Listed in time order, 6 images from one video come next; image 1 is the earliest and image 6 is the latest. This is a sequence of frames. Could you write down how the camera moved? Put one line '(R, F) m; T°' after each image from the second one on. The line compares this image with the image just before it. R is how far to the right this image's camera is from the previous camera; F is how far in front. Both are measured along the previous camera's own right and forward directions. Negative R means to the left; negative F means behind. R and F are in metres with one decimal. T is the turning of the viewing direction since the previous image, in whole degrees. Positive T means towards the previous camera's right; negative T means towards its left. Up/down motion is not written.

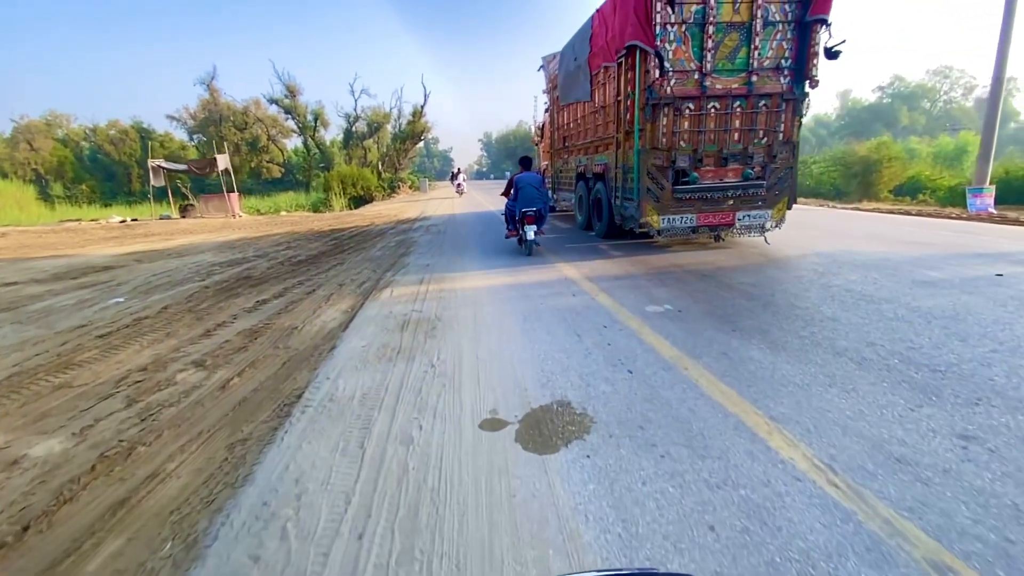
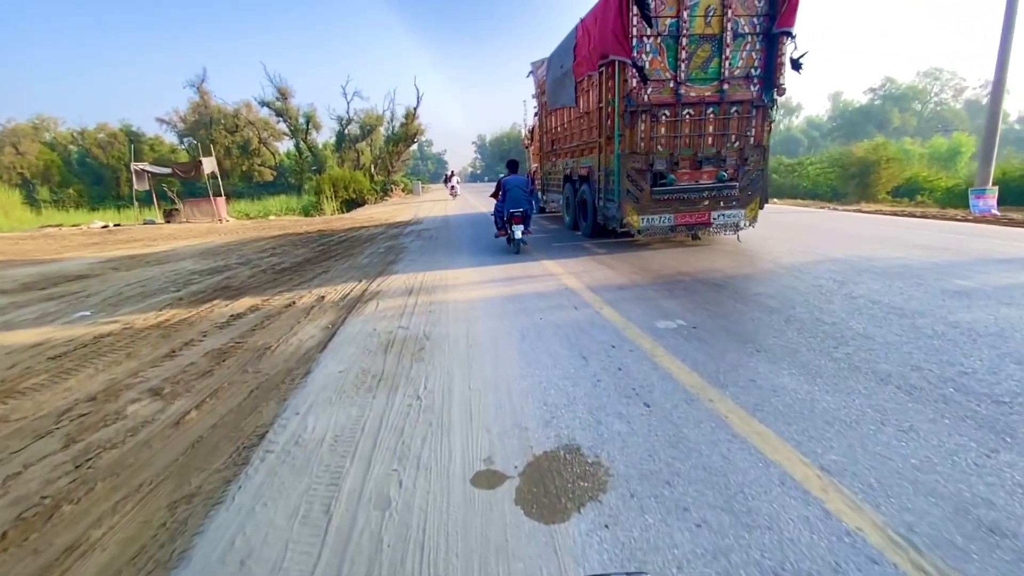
(0.0, +0.5) m; +1°
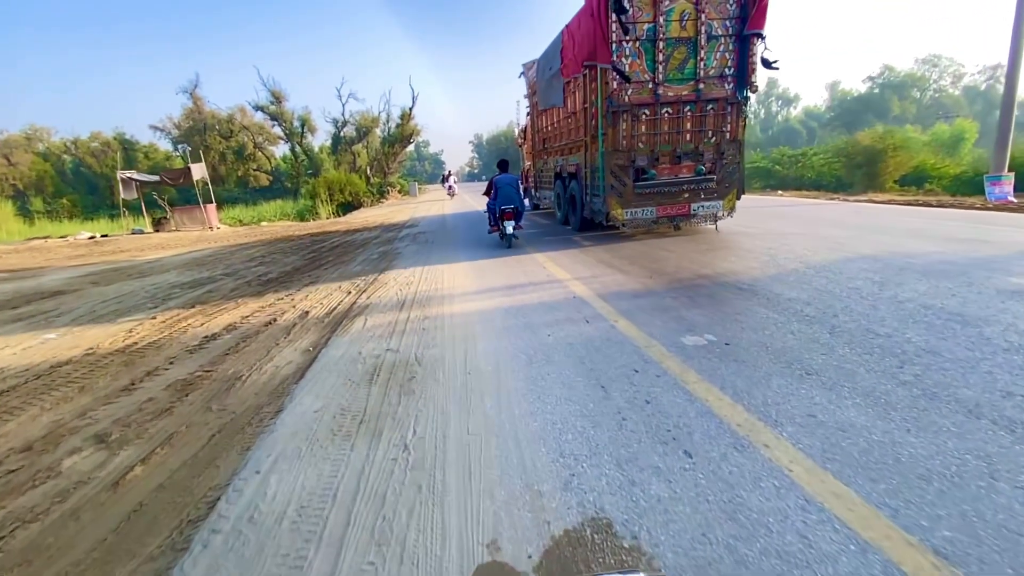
(0.0, +0.6) m; 0°
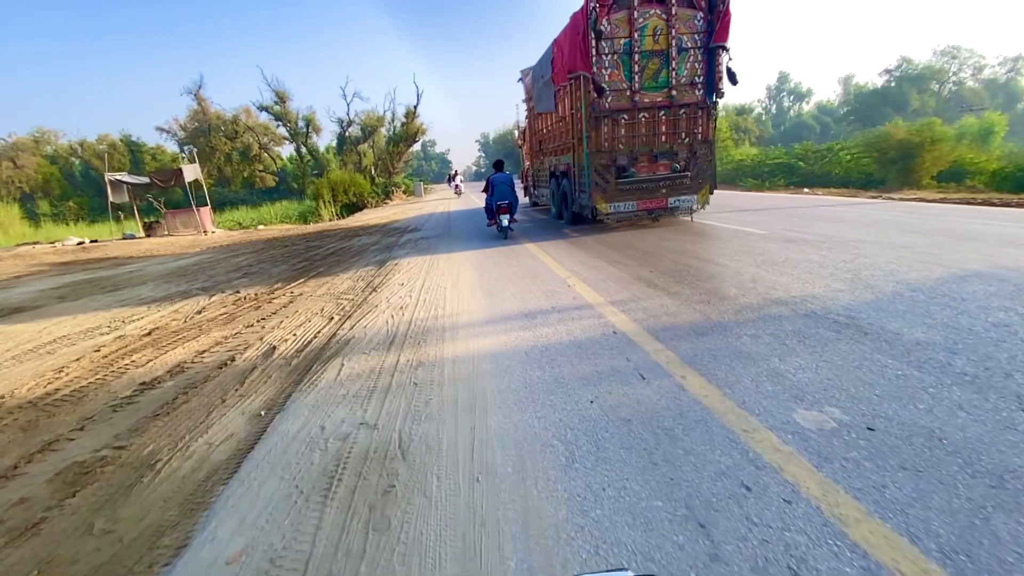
(-0.1, +1.4) m; -1°
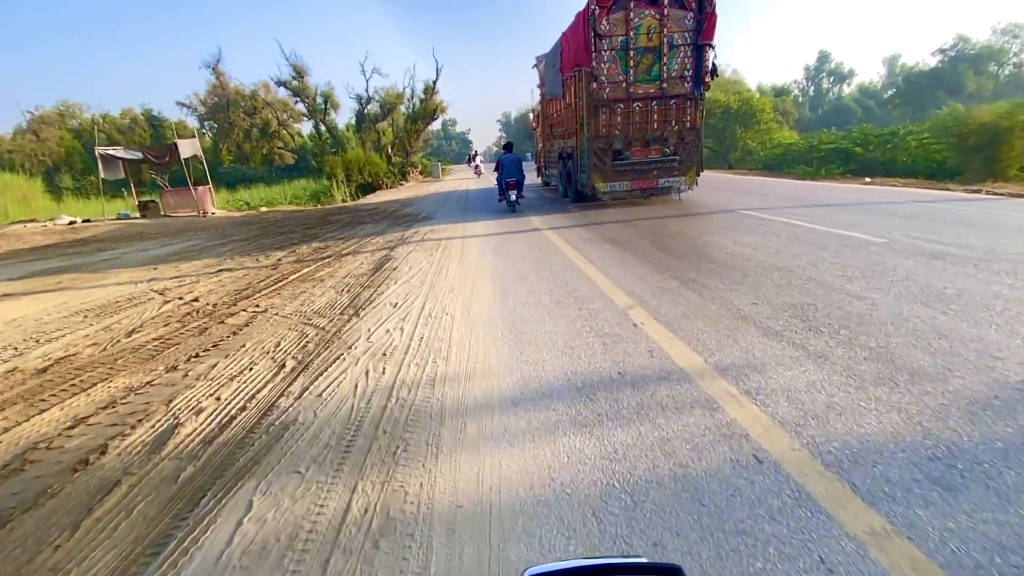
(-0.2, +2.1) m; -2°
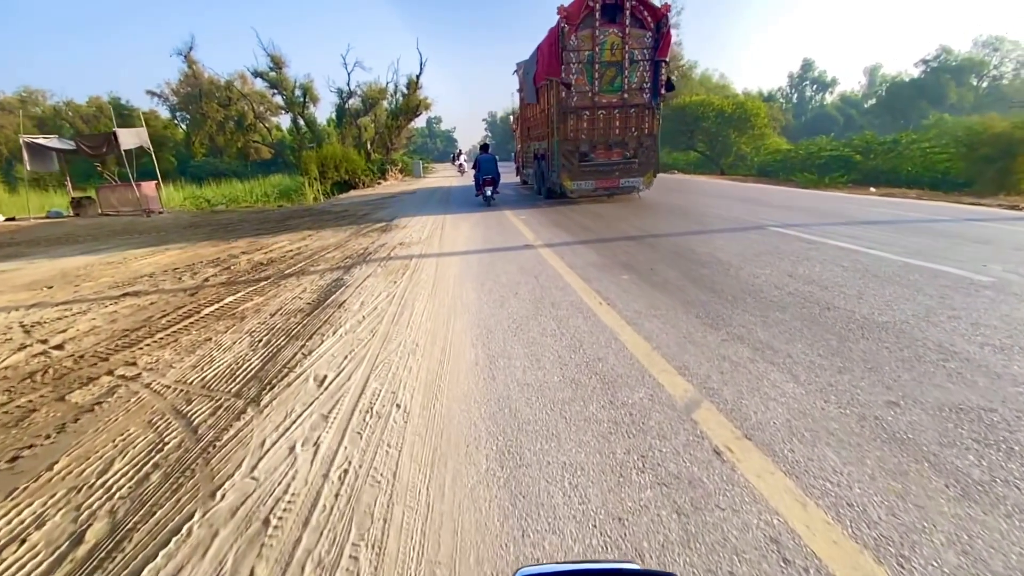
(-0.1, +1.9) m; +2°
